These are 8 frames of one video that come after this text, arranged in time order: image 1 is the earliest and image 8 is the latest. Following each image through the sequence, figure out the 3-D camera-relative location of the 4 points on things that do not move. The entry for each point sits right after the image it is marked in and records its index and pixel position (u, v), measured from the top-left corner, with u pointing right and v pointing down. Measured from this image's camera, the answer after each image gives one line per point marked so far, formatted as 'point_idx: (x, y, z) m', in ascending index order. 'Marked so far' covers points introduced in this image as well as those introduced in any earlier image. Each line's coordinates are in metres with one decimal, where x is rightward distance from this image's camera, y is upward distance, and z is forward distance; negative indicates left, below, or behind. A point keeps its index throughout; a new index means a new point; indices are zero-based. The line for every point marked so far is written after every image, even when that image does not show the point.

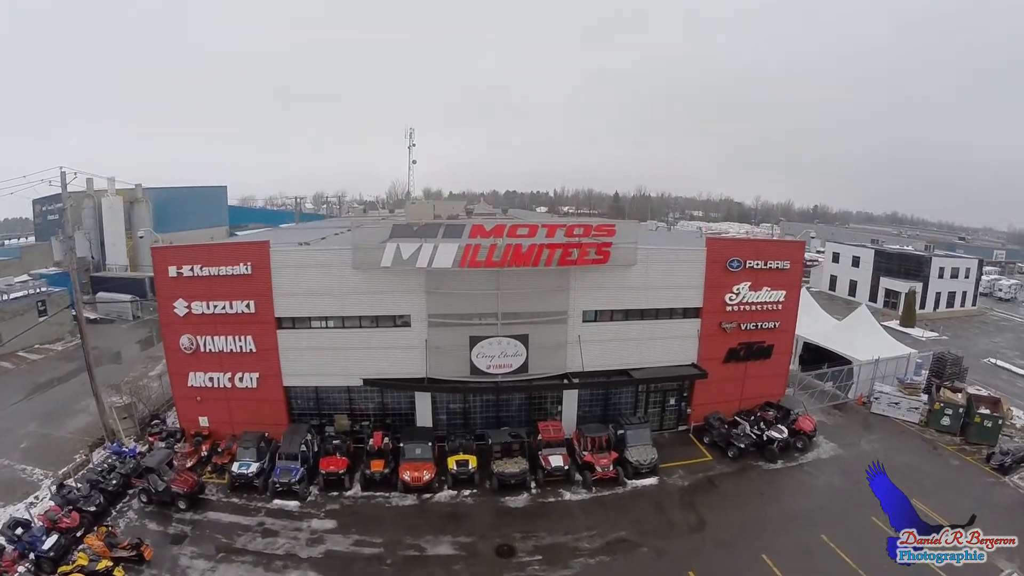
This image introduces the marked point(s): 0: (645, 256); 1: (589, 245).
0: (+3.9, +0.8, +11.8) m
1: (+2.1, +1.0, +10.5) m
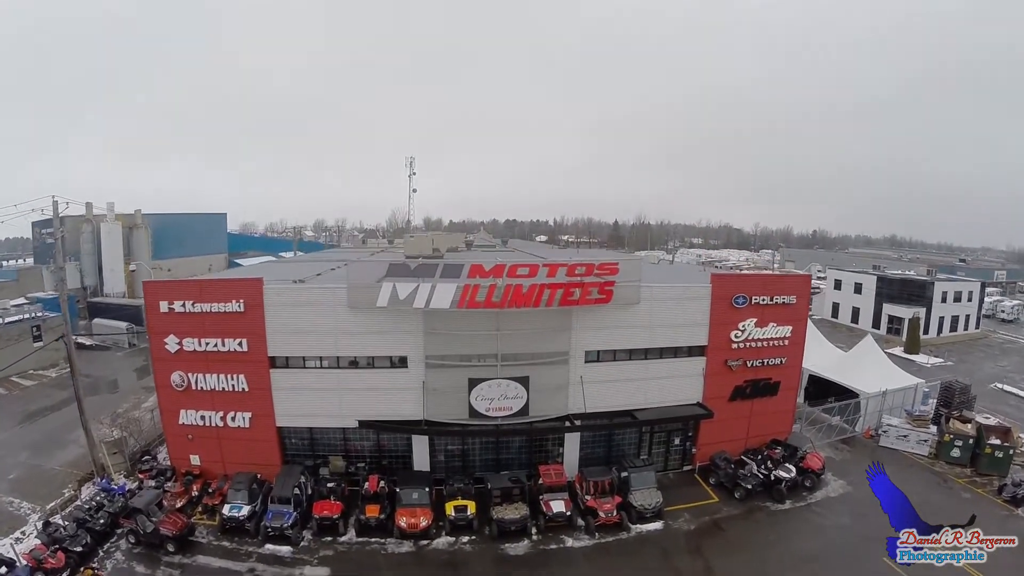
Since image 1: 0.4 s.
0: (+3.9, -0.2, +11.5) m
1: (+2.0, +0.1, +10.2) m
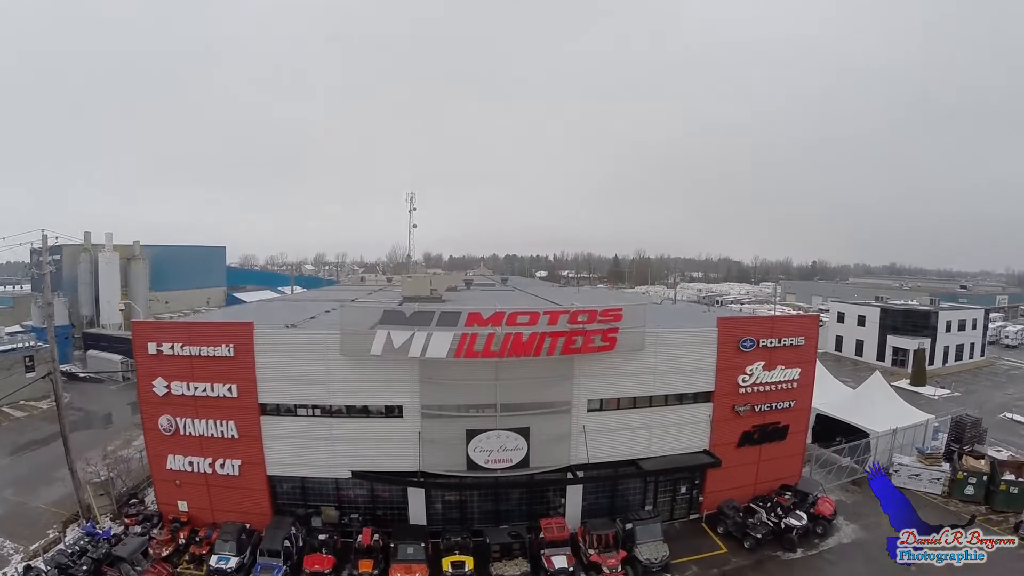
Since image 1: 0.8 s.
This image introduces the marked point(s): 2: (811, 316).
0: (+3.9, -1.4, +11.2) m
1: (+2.0, -1.1, +9.9) m
2: (+9.2, -0.8, +12.8) m
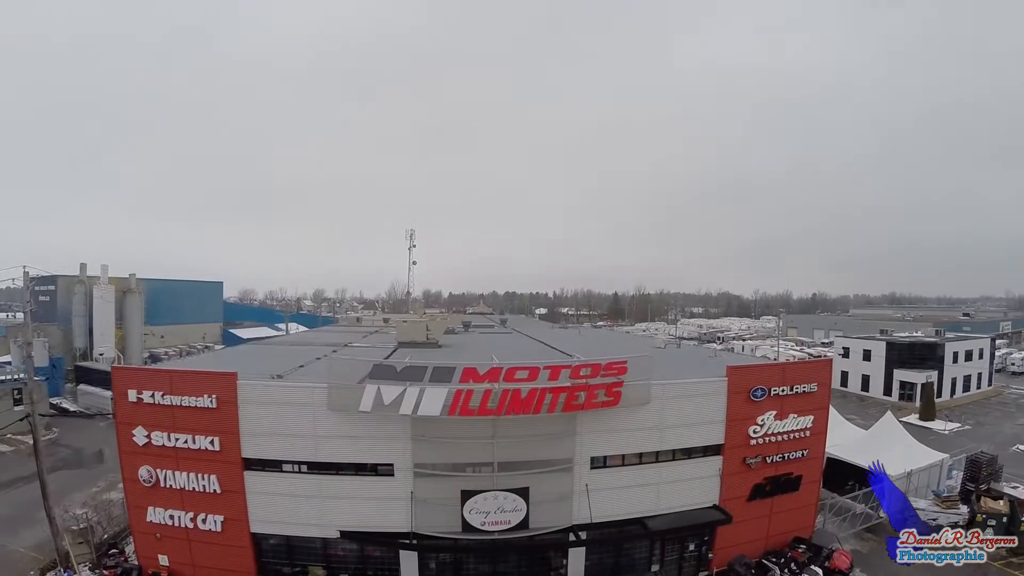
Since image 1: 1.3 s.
0: (+3.8, -2.7, +10.7) m
1: (+1.9, -2.2, +9.5) m
2: (+9.2, -2.2, +12.4) m
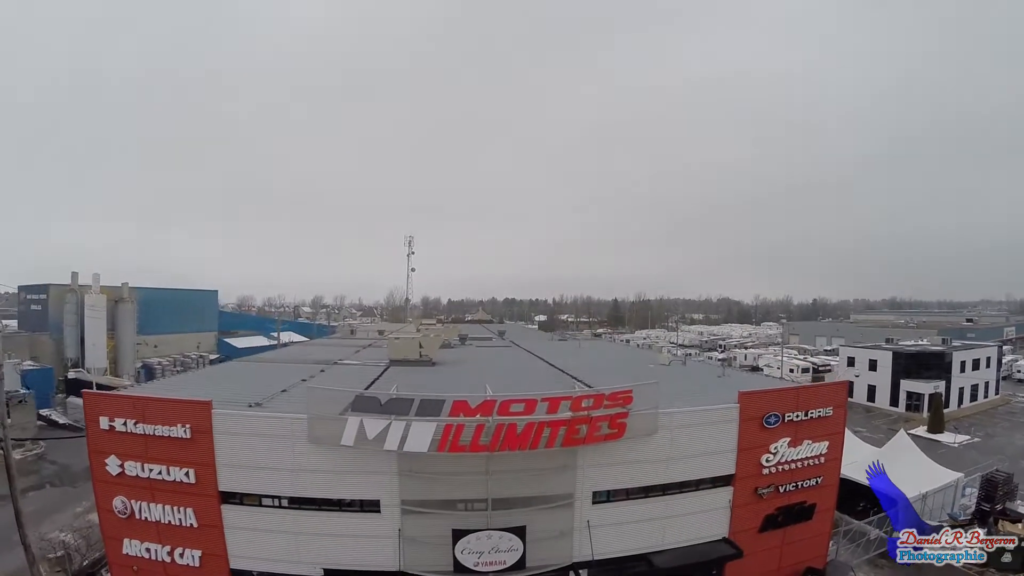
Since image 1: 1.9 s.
0: (+3.7, -3.2, +10.0) m
1: (+1.8, -2.7, +8.8) m
2: (+9.0, -2.7, +11.6) m
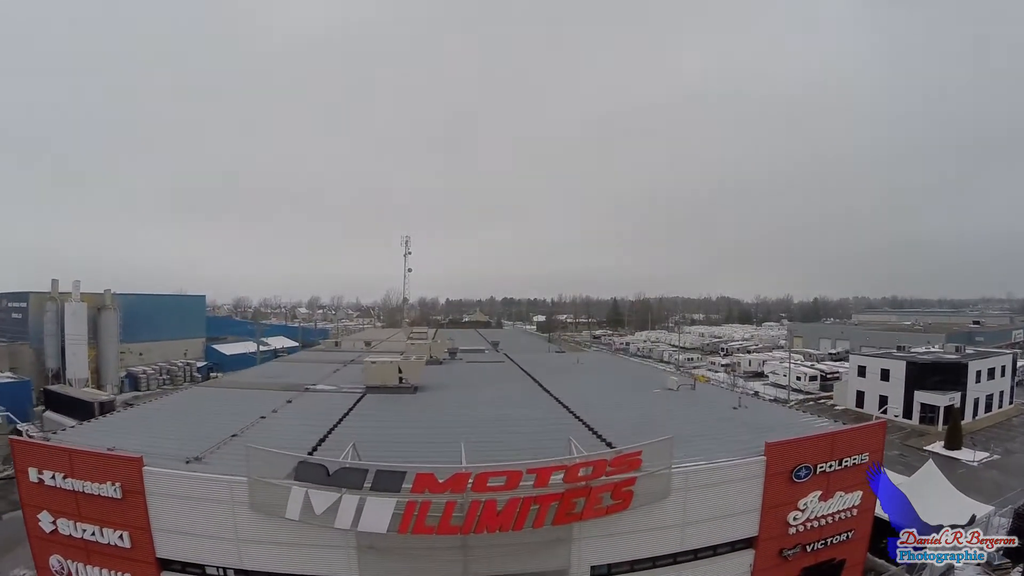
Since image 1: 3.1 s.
0: (+3.3, -3.8, +8.4) m
1: (+1.5, -3.4, +7.1) m
2: (+8.7, -3.4, +10.0) m
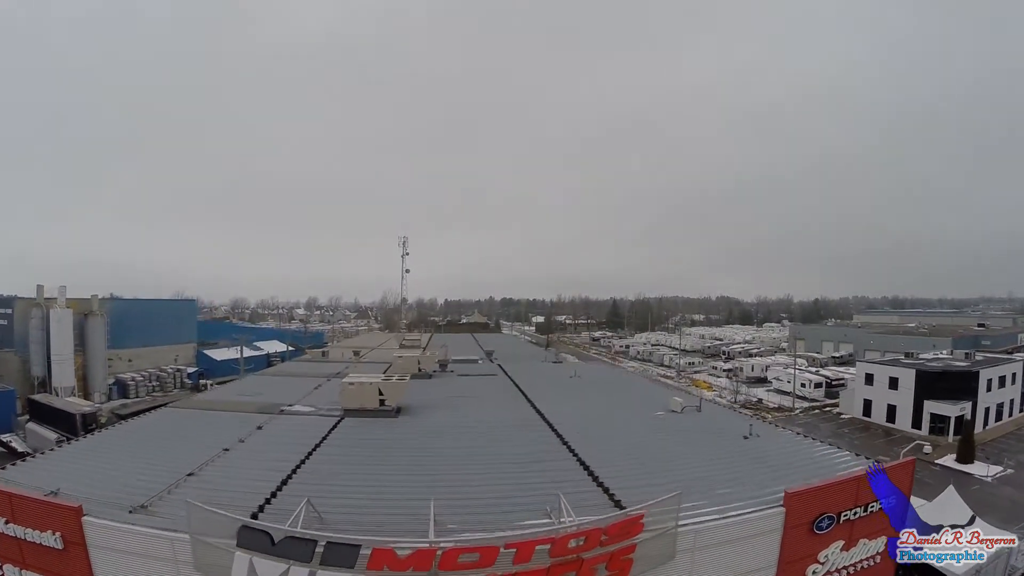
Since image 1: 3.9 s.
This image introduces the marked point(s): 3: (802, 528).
0: (+3.0, -4.3, +7.3) m
1: (+1.2, -3.9, +6.0) m
2: (+8.4, -3.8, +8.9) m
3: (+5.5, -4.6, +8.0) m
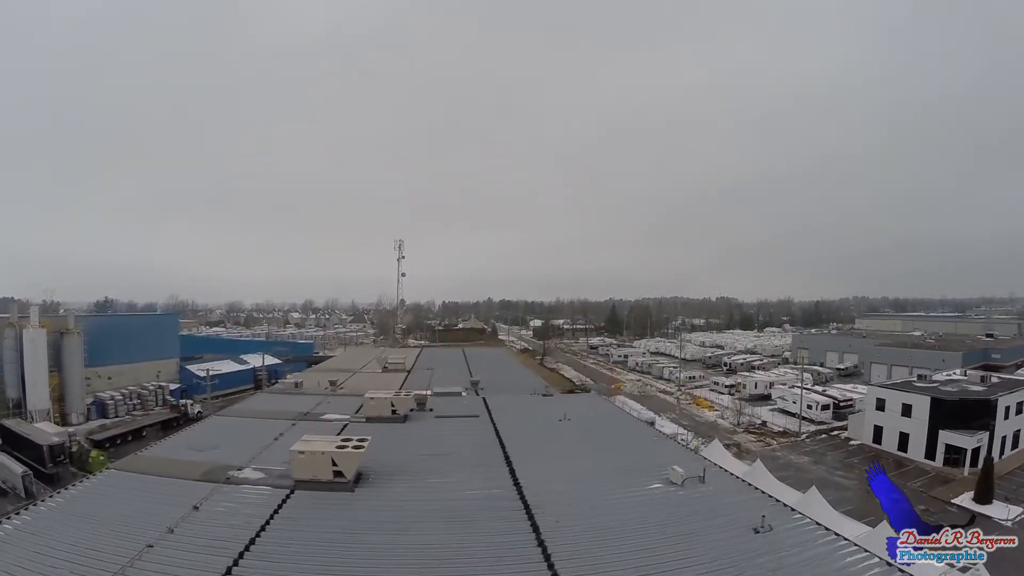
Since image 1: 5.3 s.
0: (+2.3, -5.9, +5.4) m
1: (+0.5, -5.5, +4.2) m
2: (+7.7, -5.4, +7.1) m
3: (+4.8, -6.1, +6.2) m
